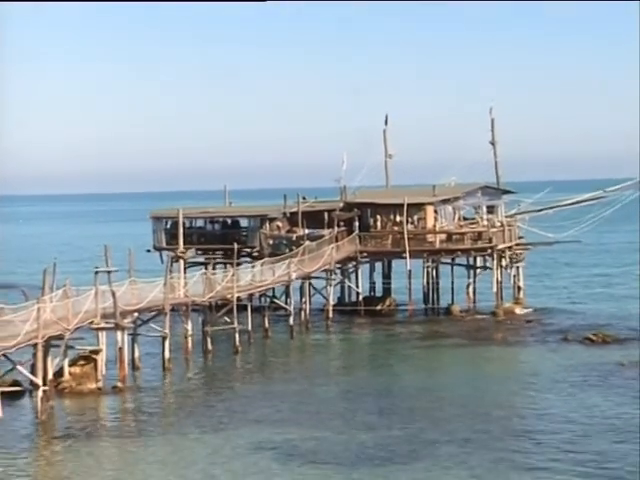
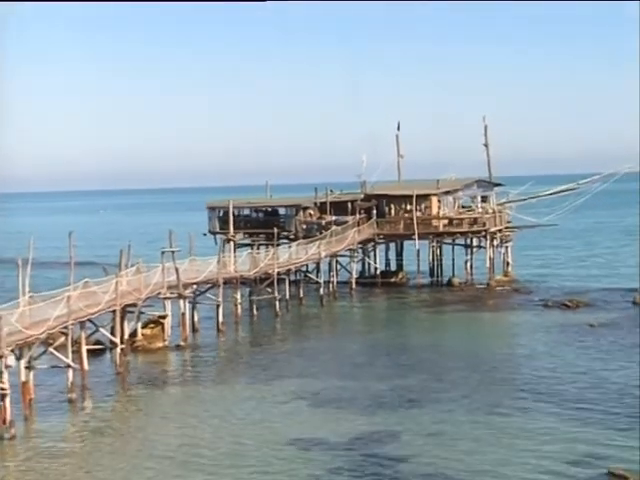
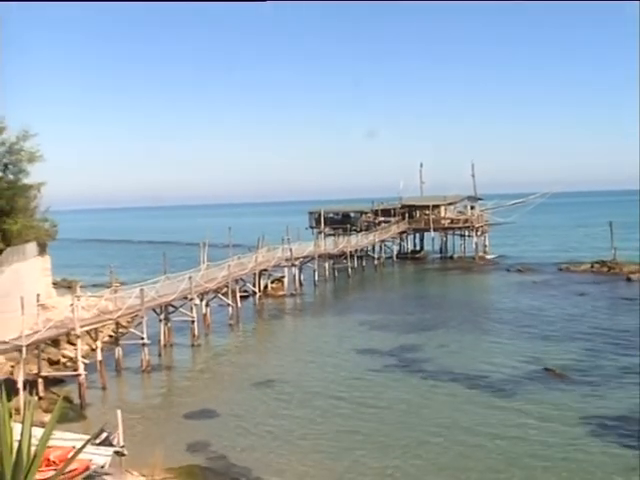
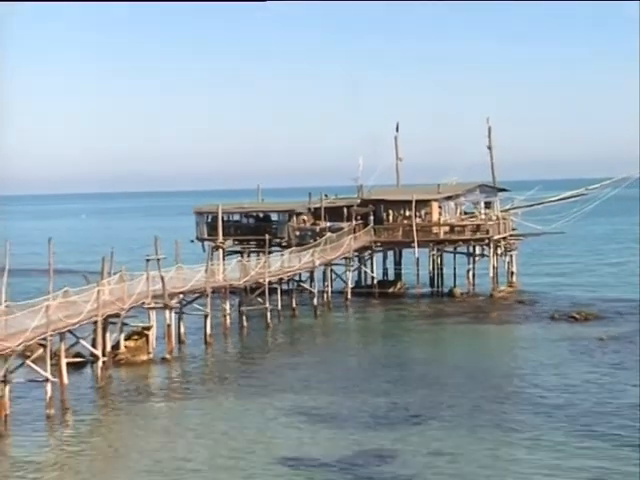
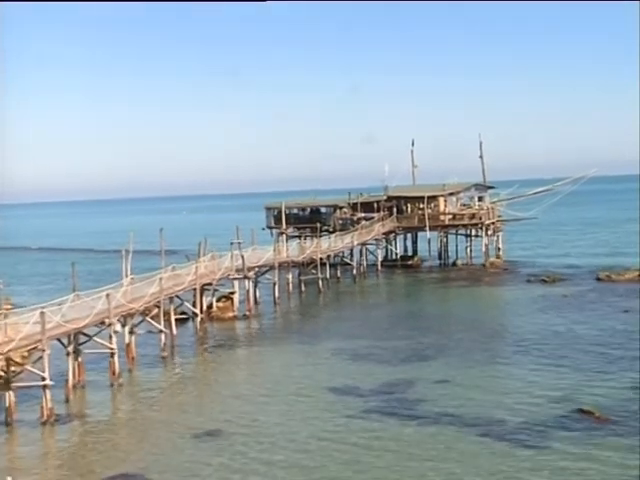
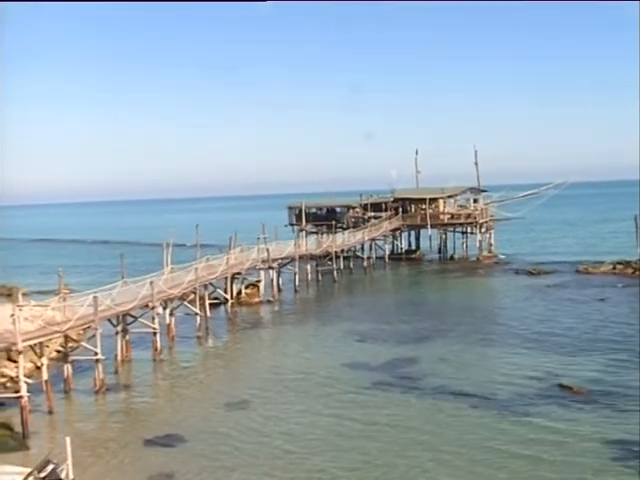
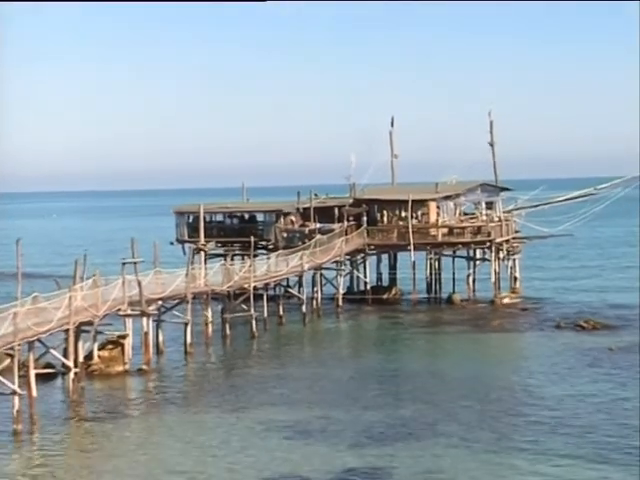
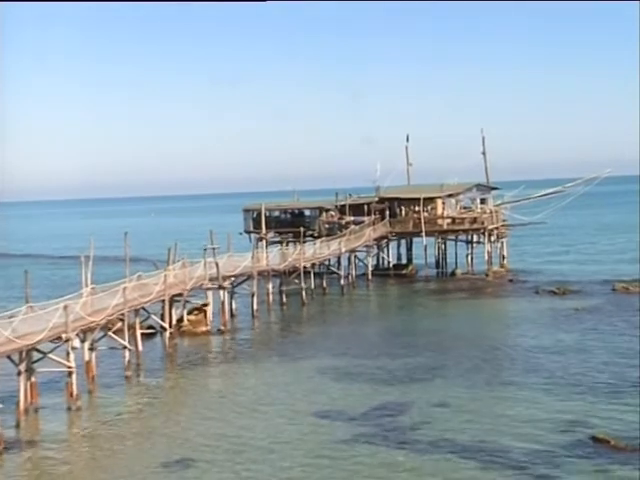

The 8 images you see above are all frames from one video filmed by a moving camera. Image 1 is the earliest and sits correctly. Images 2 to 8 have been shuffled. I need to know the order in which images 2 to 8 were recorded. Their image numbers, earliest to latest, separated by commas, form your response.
7, 4, 2, 8, 5, 6, 3
